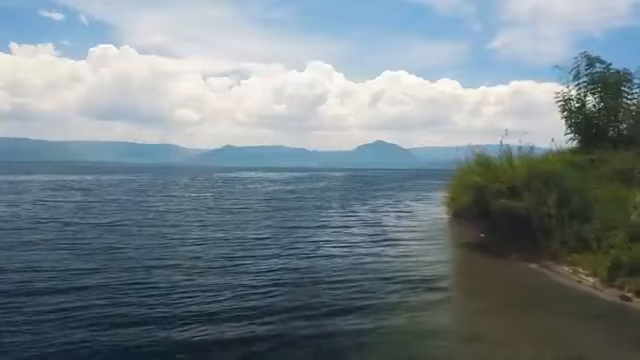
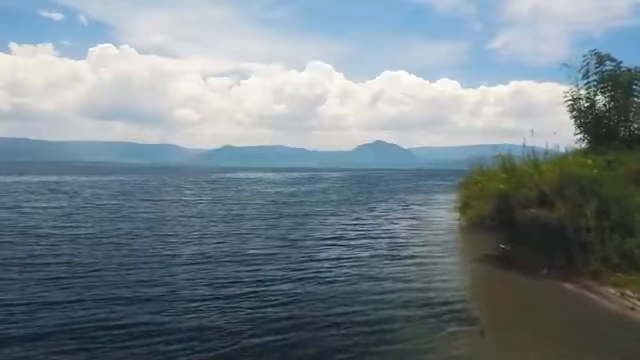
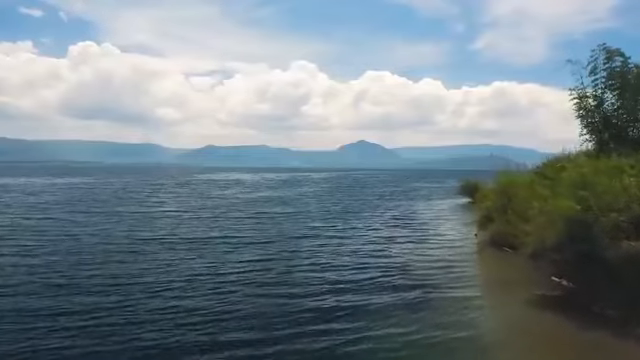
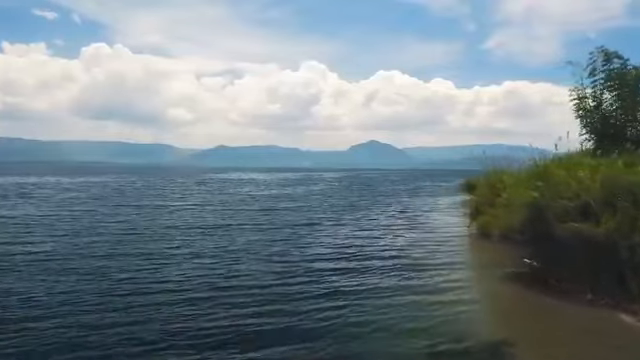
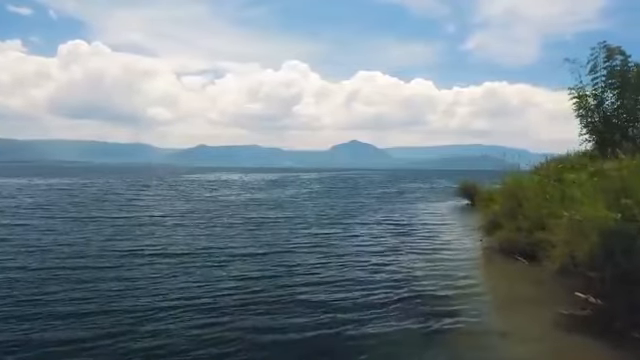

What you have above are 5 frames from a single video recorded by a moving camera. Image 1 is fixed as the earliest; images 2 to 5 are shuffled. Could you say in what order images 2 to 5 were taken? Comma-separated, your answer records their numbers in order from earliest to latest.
2, 4, 3, 5
